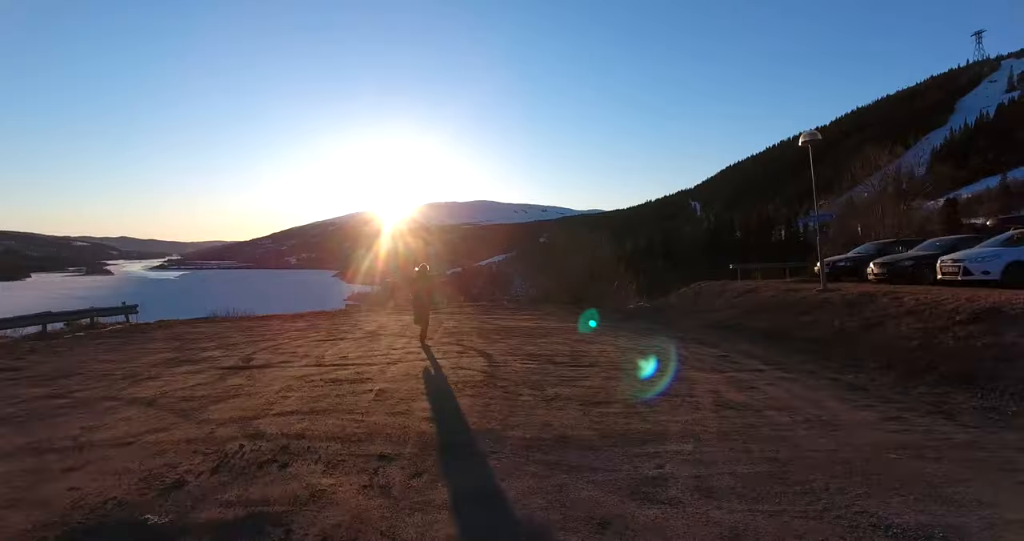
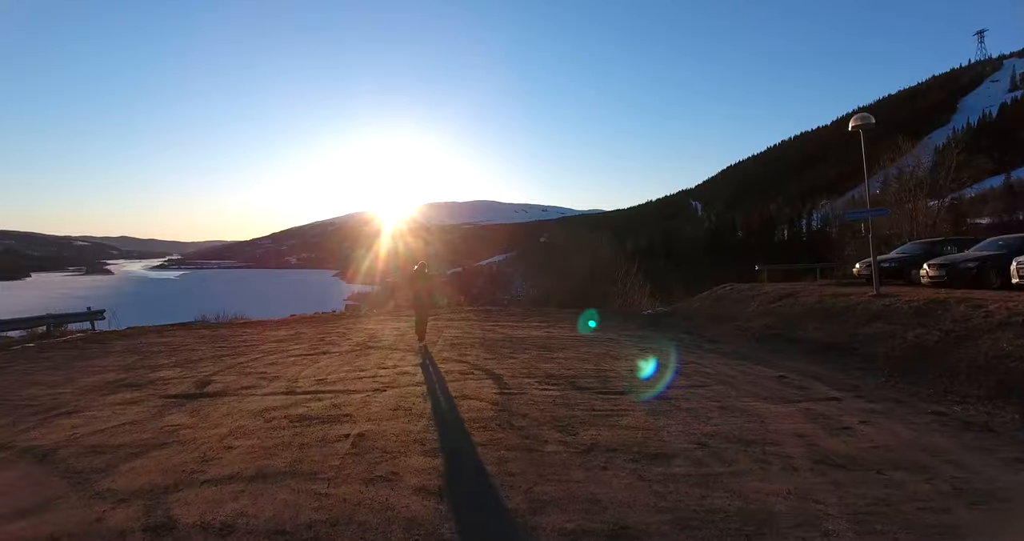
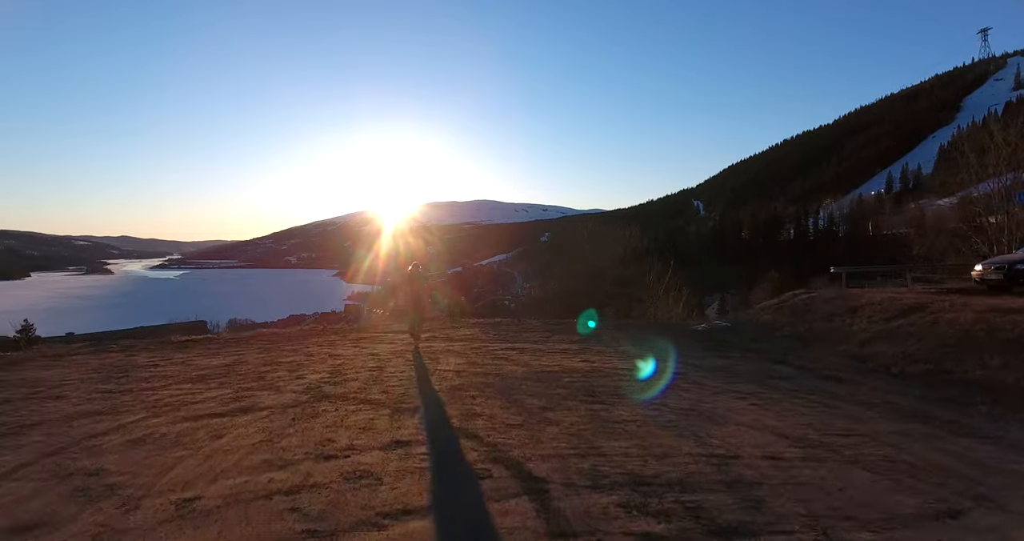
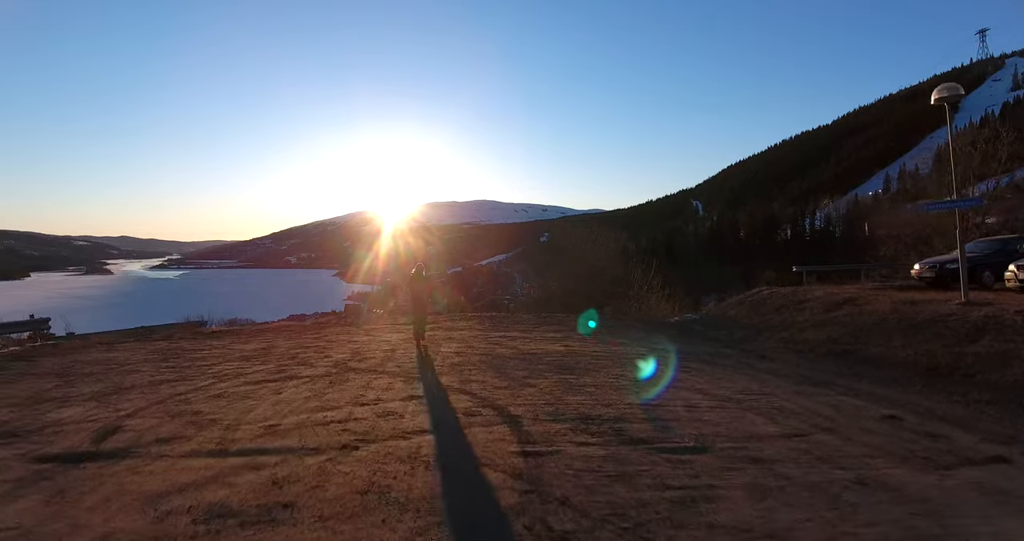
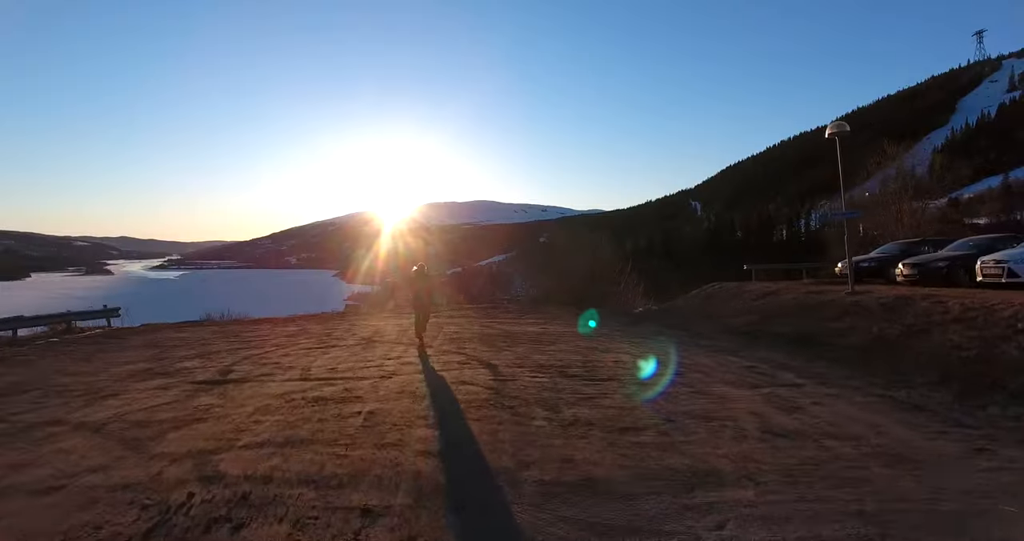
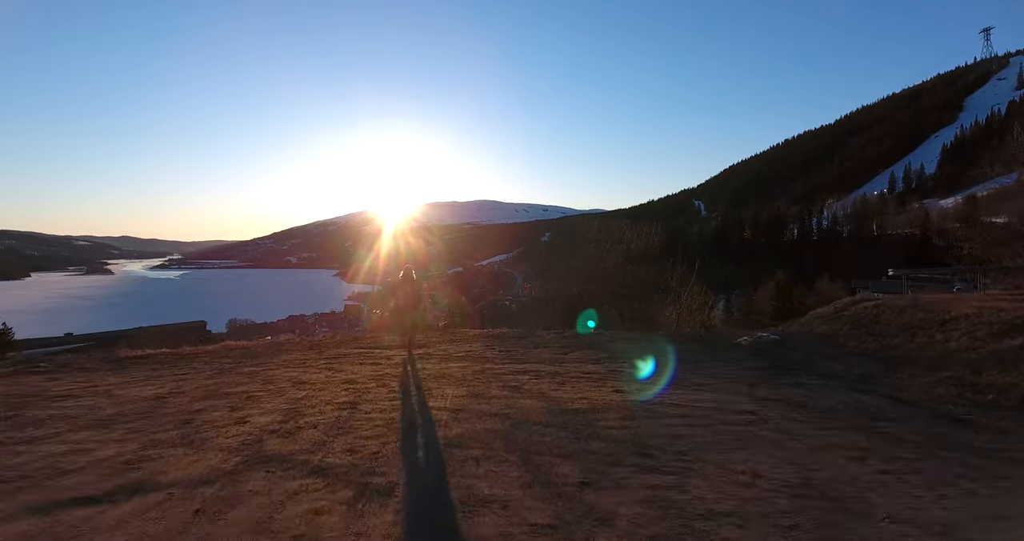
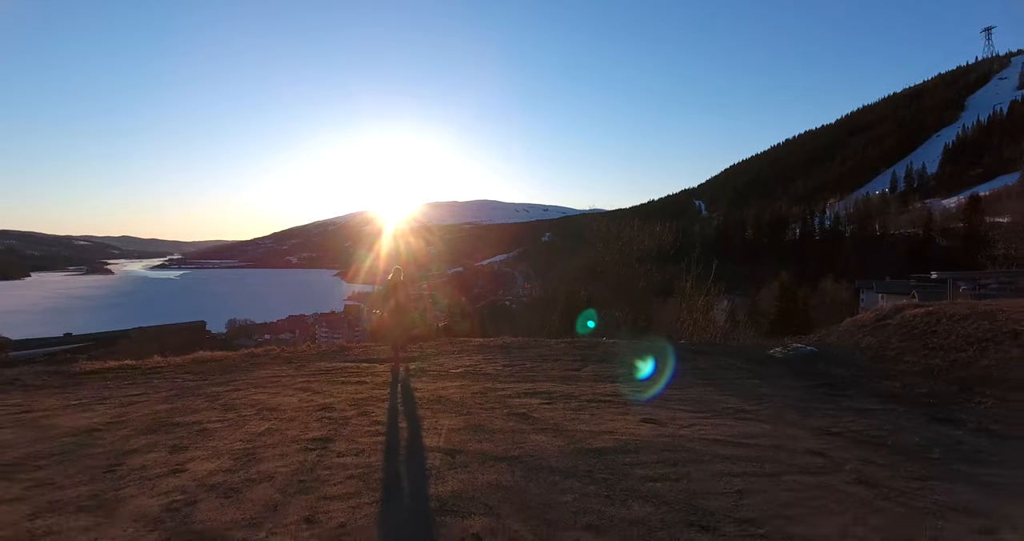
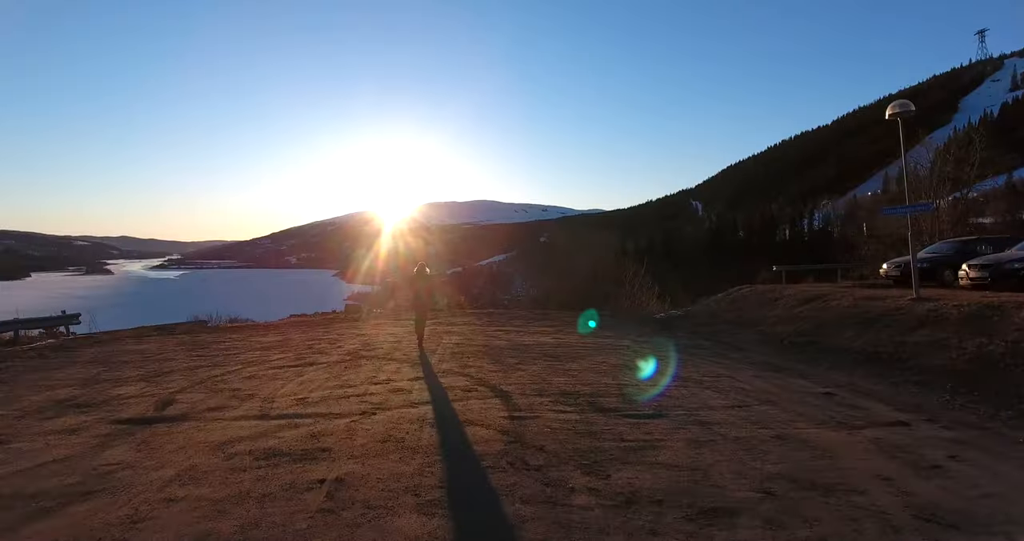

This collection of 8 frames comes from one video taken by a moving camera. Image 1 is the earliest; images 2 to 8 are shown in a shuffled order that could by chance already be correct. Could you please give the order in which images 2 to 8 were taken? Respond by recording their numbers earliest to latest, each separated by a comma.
5, 2, 8, 4, 3, 6, 7
